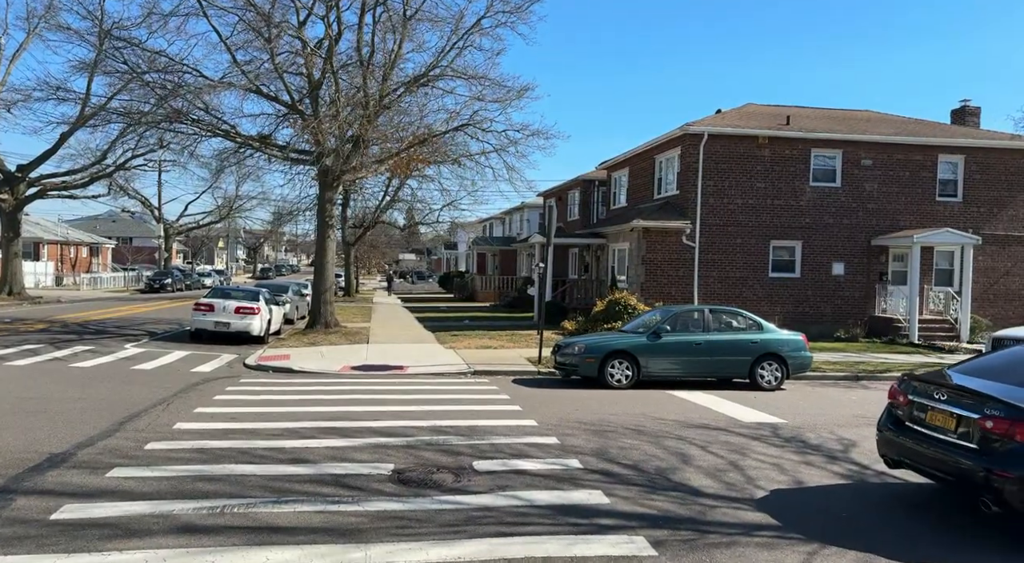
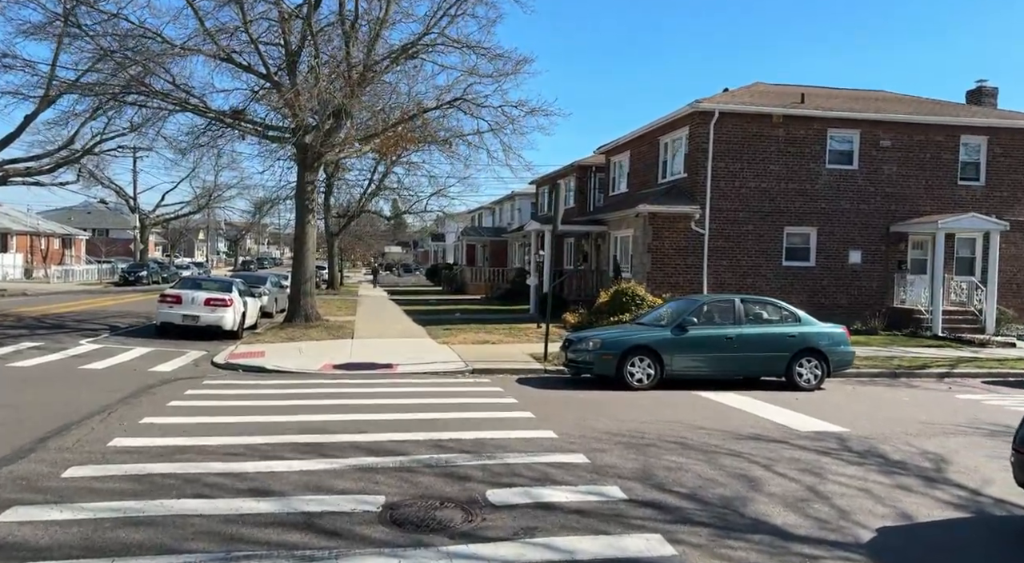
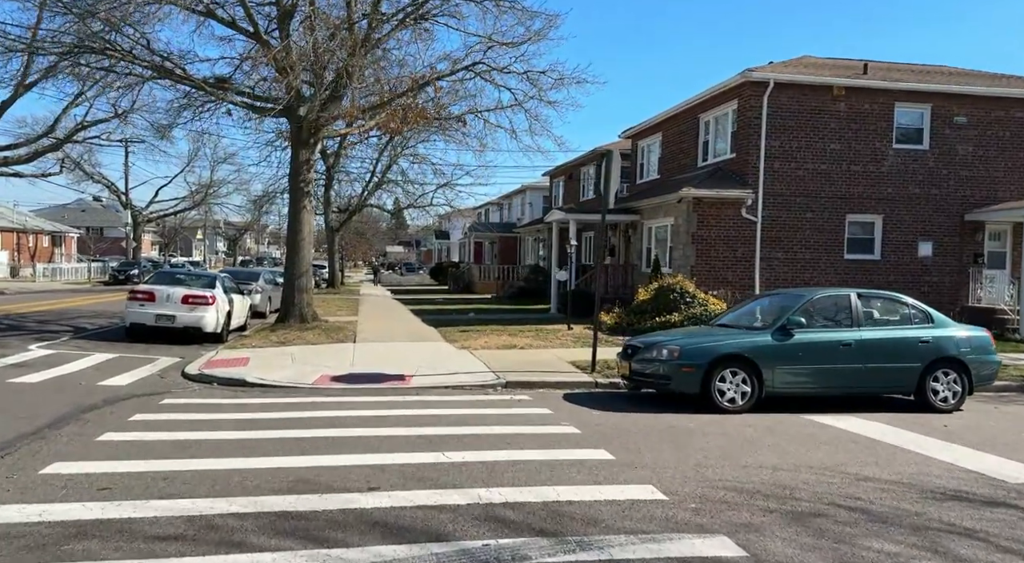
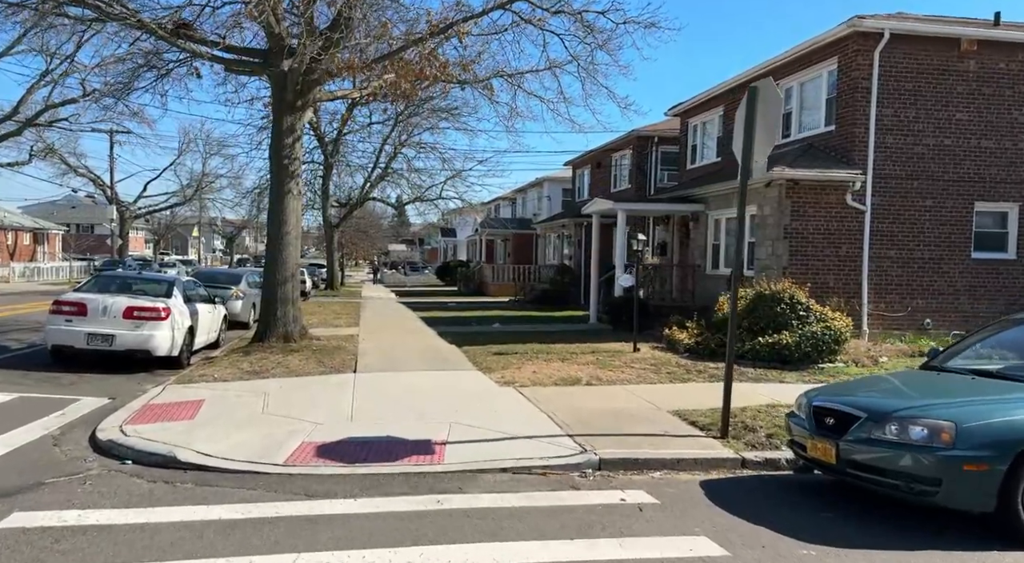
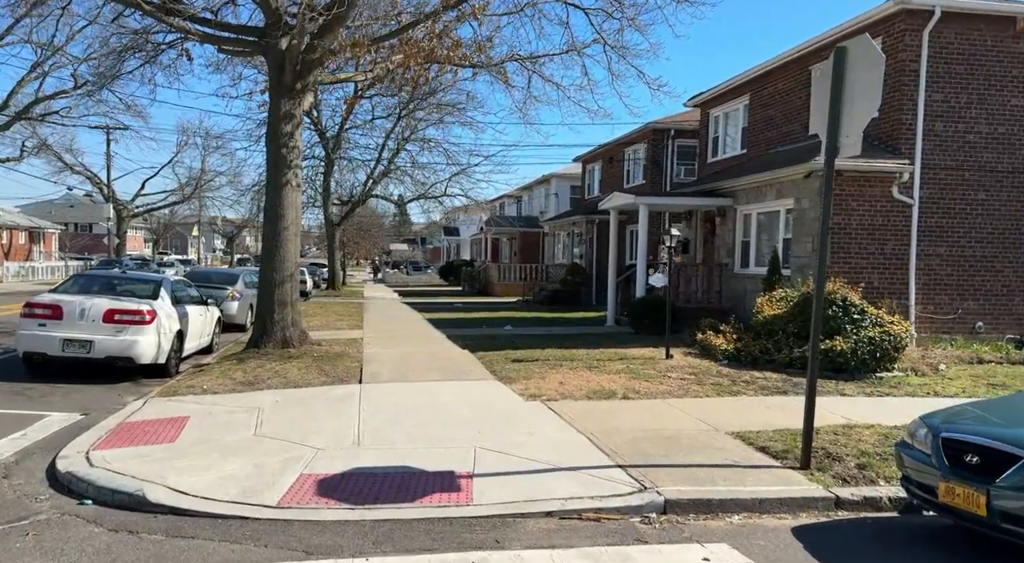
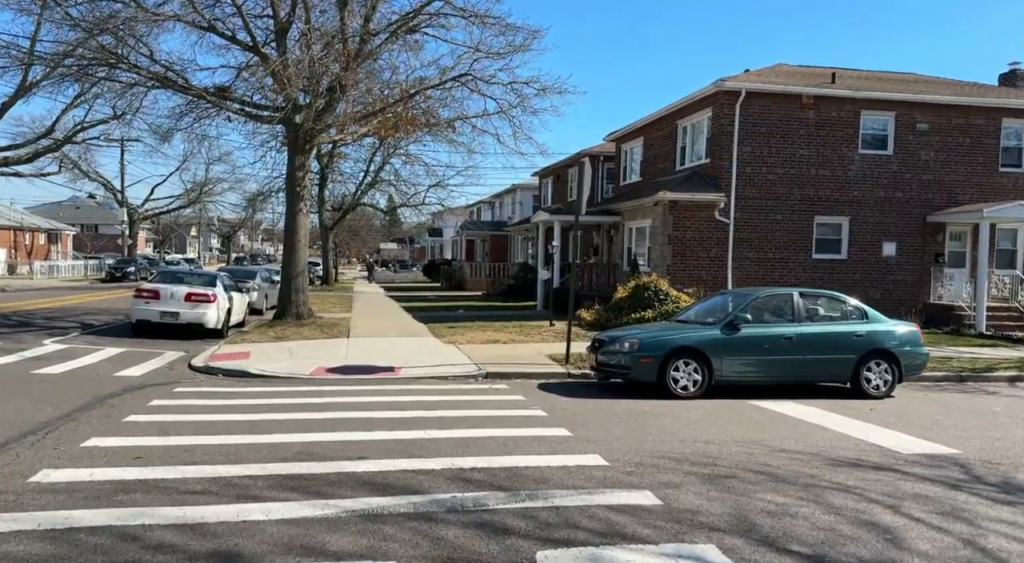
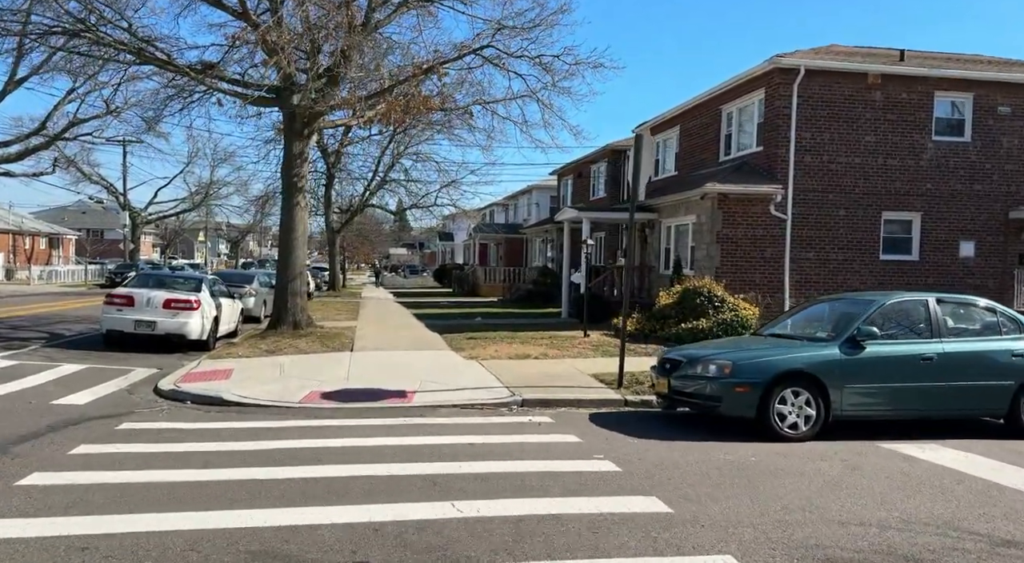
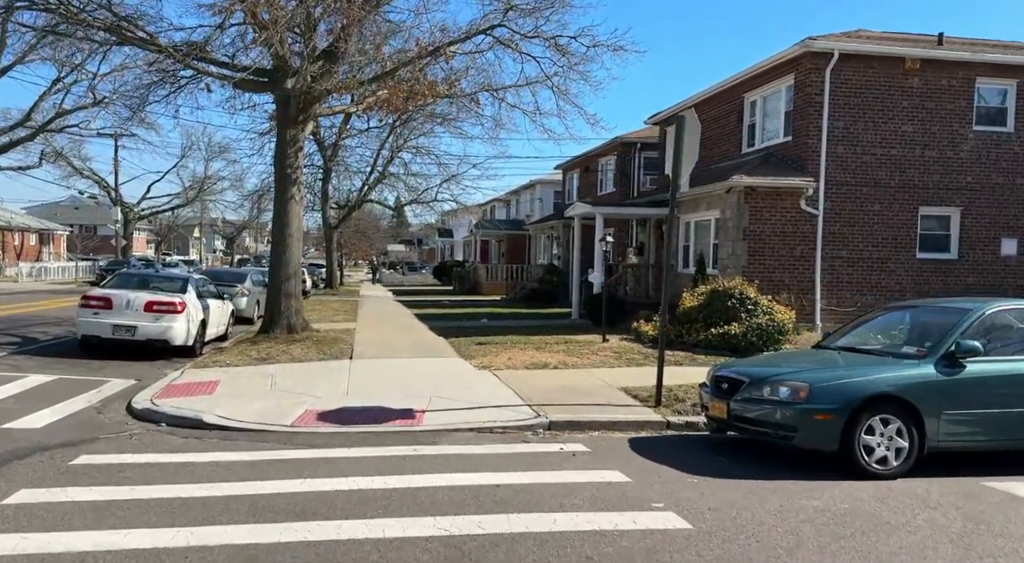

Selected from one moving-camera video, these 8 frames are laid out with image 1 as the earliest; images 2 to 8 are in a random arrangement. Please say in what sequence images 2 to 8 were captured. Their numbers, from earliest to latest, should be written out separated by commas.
2, 6, 3, 7, 8, 4, 5
